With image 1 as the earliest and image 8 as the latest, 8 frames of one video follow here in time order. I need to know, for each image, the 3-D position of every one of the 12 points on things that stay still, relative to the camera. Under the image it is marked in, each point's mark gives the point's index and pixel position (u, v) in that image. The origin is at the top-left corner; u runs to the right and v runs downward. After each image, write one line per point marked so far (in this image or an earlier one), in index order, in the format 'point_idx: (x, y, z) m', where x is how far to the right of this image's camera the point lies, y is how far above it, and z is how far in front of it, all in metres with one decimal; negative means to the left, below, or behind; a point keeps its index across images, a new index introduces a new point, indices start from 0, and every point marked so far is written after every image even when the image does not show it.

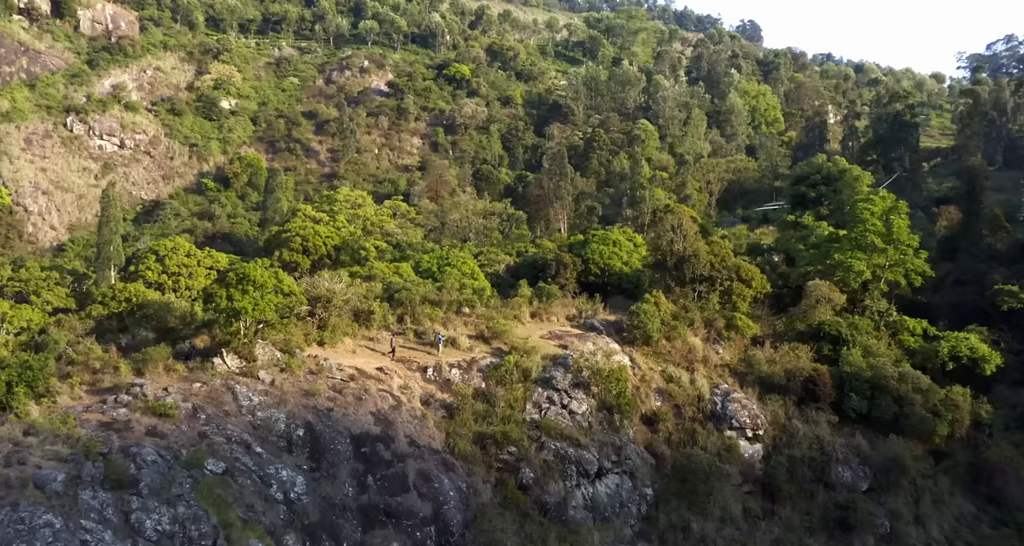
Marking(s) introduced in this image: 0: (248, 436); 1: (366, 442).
0: (-5.6, -3.4, +17.9) m
1: (-3.4, -3.8, +19.3) m
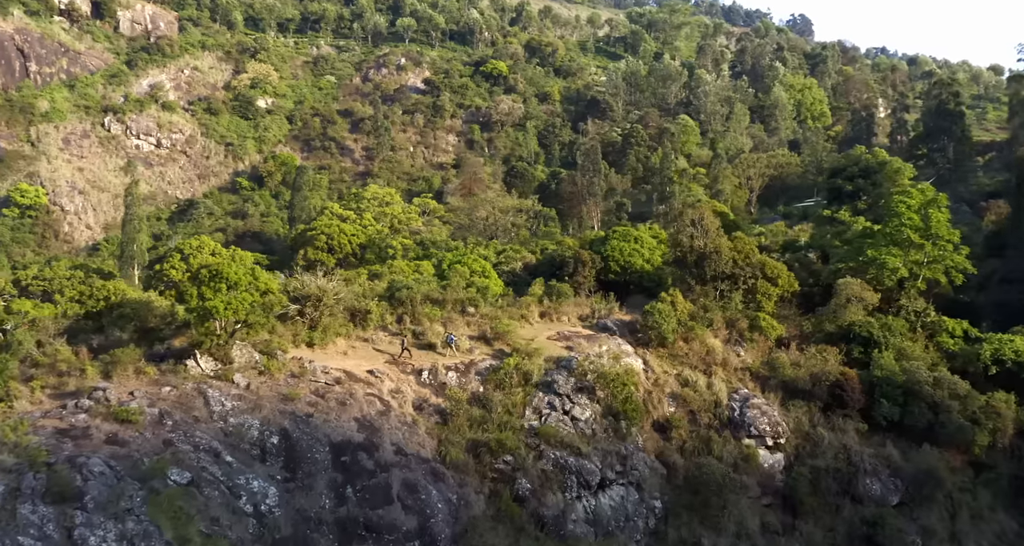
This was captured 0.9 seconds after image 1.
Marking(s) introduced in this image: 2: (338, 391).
0: (-5.9, -3.4, +16.9) m
1: (-3.6, -3.8, +18.2) m
2: (-4.1, -2.7, +19.6) m
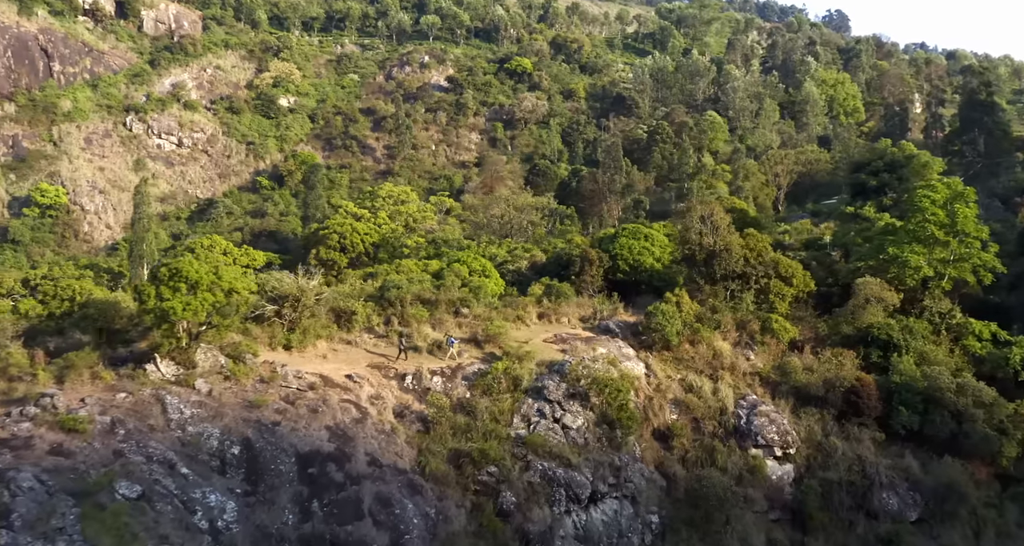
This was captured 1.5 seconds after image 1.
0: (-6.3, -3.4, +15.9) m
1: (-4.0, -3.8, +17.1) m
2: (-4.4, -2.7, +18.5) m
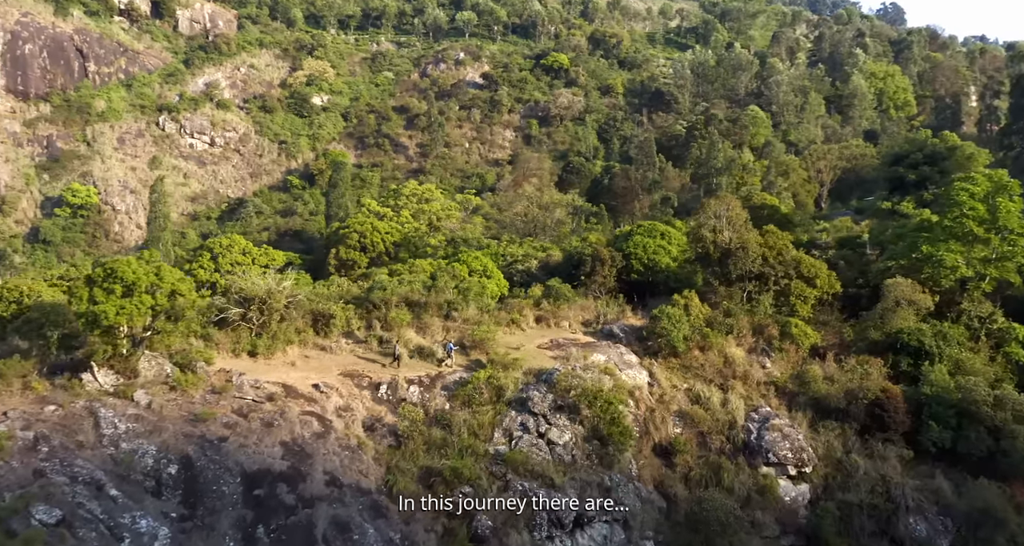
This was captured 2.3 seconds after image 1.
0: (-7.0, -3.4, +14.6) m
1: (-4.5, -3.8, +15.6) m
2: (-4.9, -2.7, +17.0) m
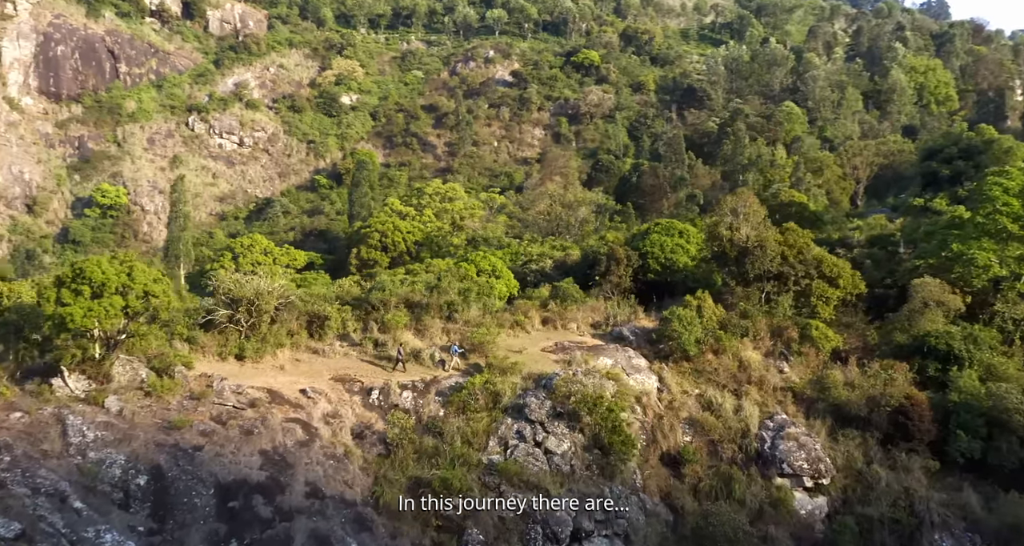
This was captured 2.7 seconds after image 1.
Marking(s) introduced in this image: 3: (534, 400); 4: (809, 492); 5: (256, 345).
0: (-7.2, -3.4, +14.0) m
1: (-4.7, -3.8, +14.9) m
2: (-5.1, -2.7, +16.4) m
3: (+0.5, -2.7, +18.3) m
4: (+6.7, -5.0, +19.4) m
5: (-5.6, -1.6, +18.9) m
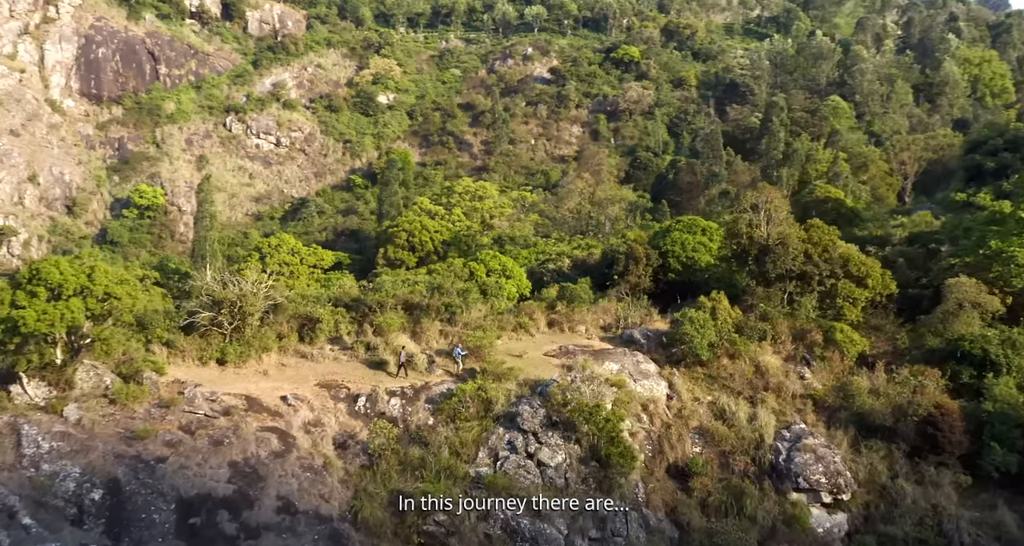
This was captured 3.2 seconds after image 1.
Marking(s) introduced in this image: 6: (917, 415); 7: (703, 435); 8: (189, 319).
0: (-7.6, -3.5, +13.3) m
1: (-5.0, -3.8, +14.1) m
2: (-5.3, -2.8, +15.6) m
3: (+0.3, -2.7, +17.2) m
4: (+6.6, -4.9, +18.1) m
5: (-5.7, -1.6, +18.1) m
6: (+9.0, -3.1, +19.0) m
7: (+4.3, -3.6, +19.3) m
8: (-6.8, -1.0, +18.3) m
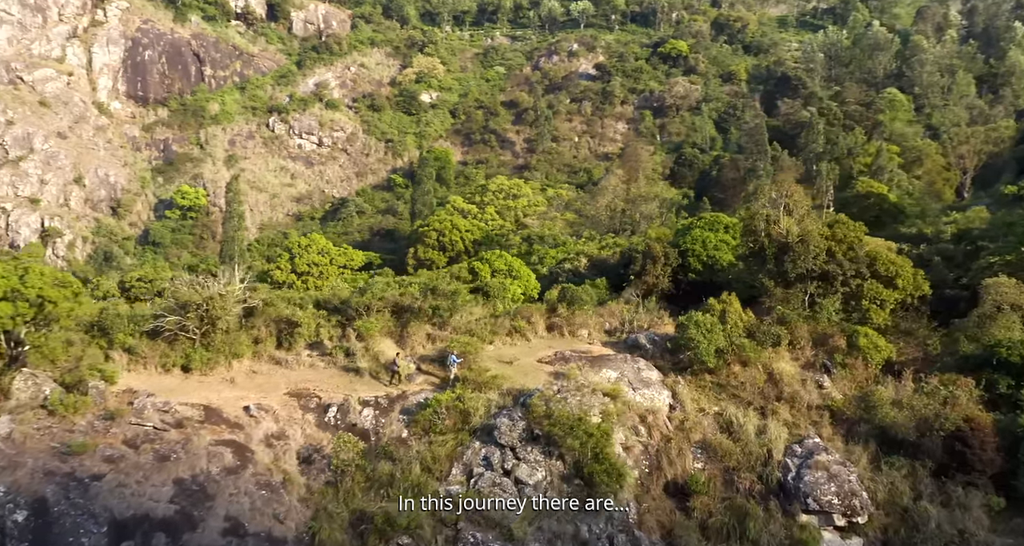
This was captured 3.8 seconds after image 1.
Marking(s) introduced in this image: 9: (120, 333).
0: (-8.2, -3.5, +12.5) m
1: (-5.6, -3.9, +13.2) m
2: (-5.8, -2.8, +14.7) m
3: (-0.1, -2.7, +15.9) m
4: (+6.3, -5.0, +16.4) m
5: (-6.1, -1.6, +17.3) m
6: (+8.7, -3.1, +17.2) m
7: (+4.0, -3.6, +17.7) m
8: (-7.2, -1.0, +17.5) m
9: (-7.8, -1.2, +17.1) m
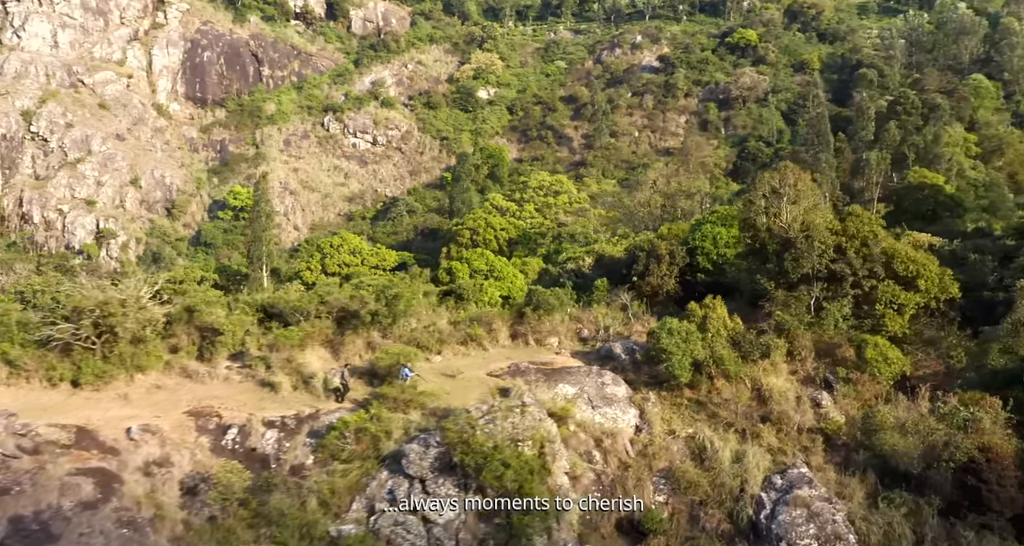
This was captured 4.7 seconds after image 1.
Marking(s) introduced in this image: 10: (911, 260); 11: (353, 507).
0: (-9.8, -3.6, +11.1) m
1: (-7.2, -4.0, +11.6) m
2: (-7.2, -2.9, +13.1) m
3: (-1.4, -2.8, +13.8) m
4: (+5.0, -5.0, +13.7) m
5: (-7.3, -1.7, +15.6) m
6: (+7.4, -3.2, +14.2) m
7: (+2.8, -3.7, +15.2) m
8: (-8.3, -1.1, +16.0) m
9: (-9.0, -1.3, +15.7) m
10: (+8.5, +0.3, +18.5) m
11: (-2.4, -3.6, +13.3) m
